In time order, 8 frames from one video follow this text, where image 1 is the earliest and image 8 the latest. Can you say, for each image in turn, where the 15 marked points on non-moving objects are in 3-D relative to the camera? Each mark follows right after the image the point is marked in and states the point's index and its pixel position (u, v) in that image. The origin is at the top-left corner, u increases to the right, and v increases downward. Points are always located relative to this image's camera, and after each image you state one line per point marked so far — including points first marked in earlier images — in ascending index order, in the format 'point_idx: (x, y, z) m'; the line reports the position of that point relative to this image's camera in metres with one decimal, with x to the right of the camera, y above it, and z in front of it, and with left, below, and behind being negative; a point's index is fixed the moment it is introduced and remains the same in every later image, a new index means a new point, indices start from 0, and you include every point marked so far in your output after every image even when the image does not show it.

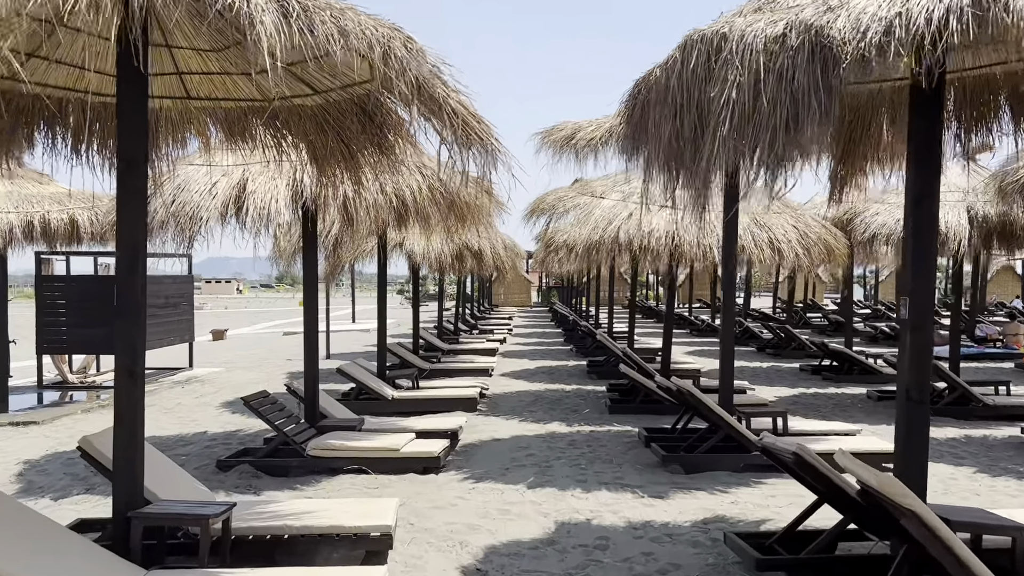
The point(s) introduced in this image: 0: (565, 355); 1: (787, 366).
0: (+0.9, -1.1, +14.2) m
1: (+4.1, -1.2, +13.0) m
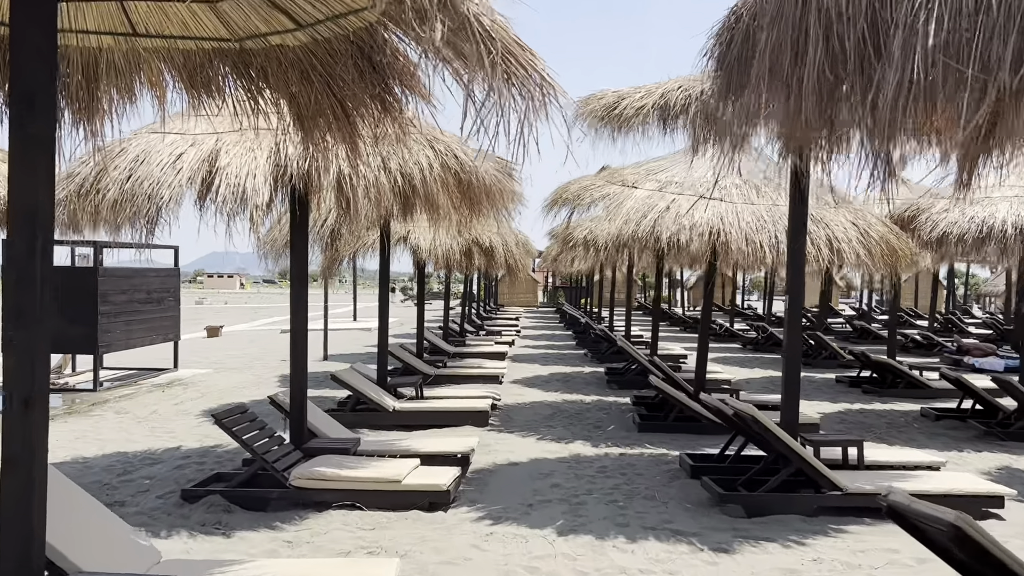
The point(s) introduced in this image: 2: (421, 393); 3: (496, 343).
0: (+1.0, -1.1, +13.2) m
1: (+4.3, -1.3, +12.0) m
2: (-0.9, -1.0, +8.4) m
3: (-0.3, -1.0, +15.2) m
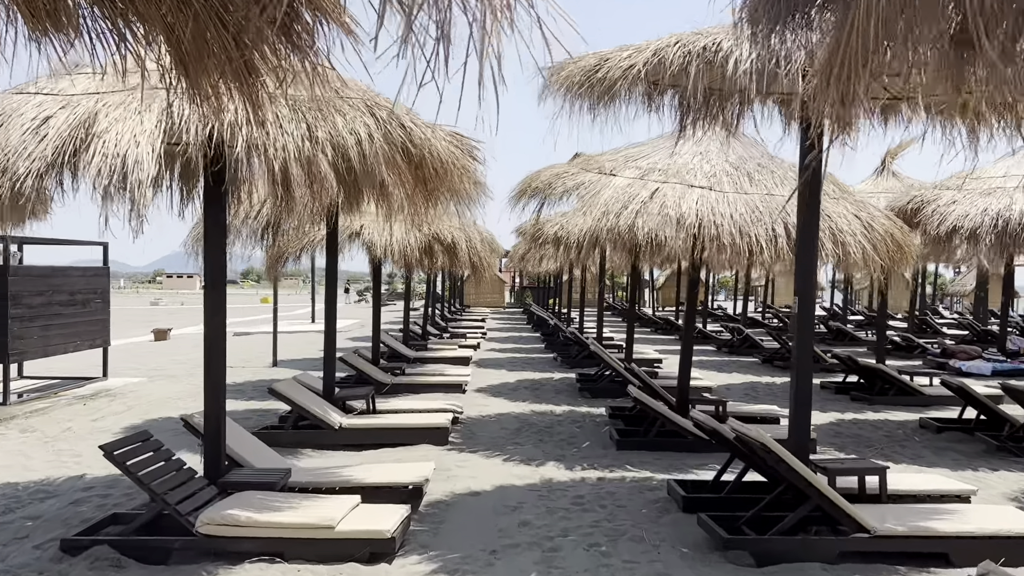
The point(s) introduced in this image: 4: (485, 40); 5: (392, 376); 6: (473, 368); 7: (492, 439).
0: (+0.5, -1.1, +12.4) m
1: (+3.8, -1.3, +11.3) m
2: (-1.2, -1.0, +7.5) m
3: (-0.9, -1.0, +14.3) m
4: (-0.1, +0.5, +1.9) m
5: (-1.4, -1.0, +9.8) m
6: (-0.6, -1.1, +12.0) m
7: (-0.2, -1.2, +7.1) m
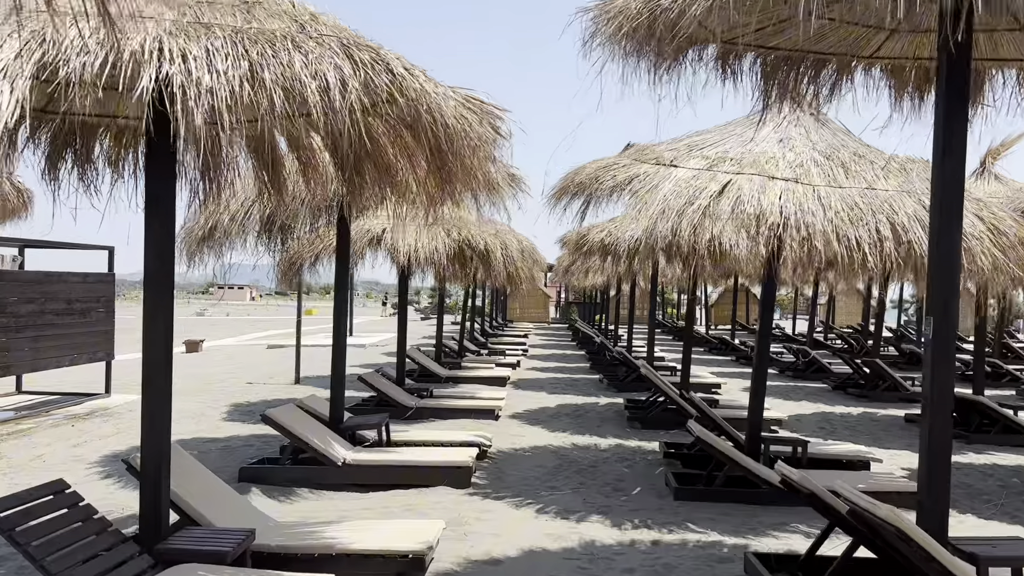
0: (+1.1, -1.3, +11.2) m
1: (+4.3, -1.5, +9.9) m
2: (-0.9, -1.1, +6.4) m
3: (-0.2, -1.2, +13.2) m
4: (-0.1, +0.5, +0.8) m
5: (-1.0, -1.1, +8.7) m
6: (0.0, -1.3, +10.9) m
7: (+0.1, -1.3, +6.0) m
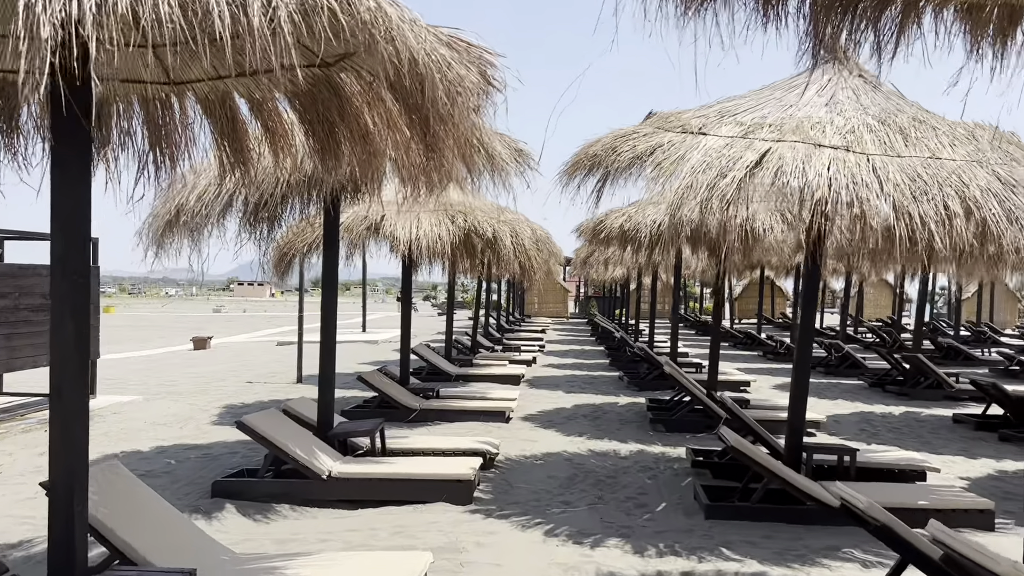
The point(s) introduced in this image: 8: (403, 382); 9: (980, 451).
0: (+1.2, -1.2, +10.5) m
1: (+4.5, -1.4, +9.2) m
2: (-0.9, -1.0, +5.8) m
3: (0.0, -1.1, +12.5) m
4: (-0.2, +0.6, +0.1) m
5: (-0.8, -1.1, +8.1) m
6: (+0.1, -1.2, +10.2) m
7: (+0.1, -1.3, +5.3) m
8: (-1.1, -1.0, +8.6) m
9: (+3.9, -1.4, +7.2) m
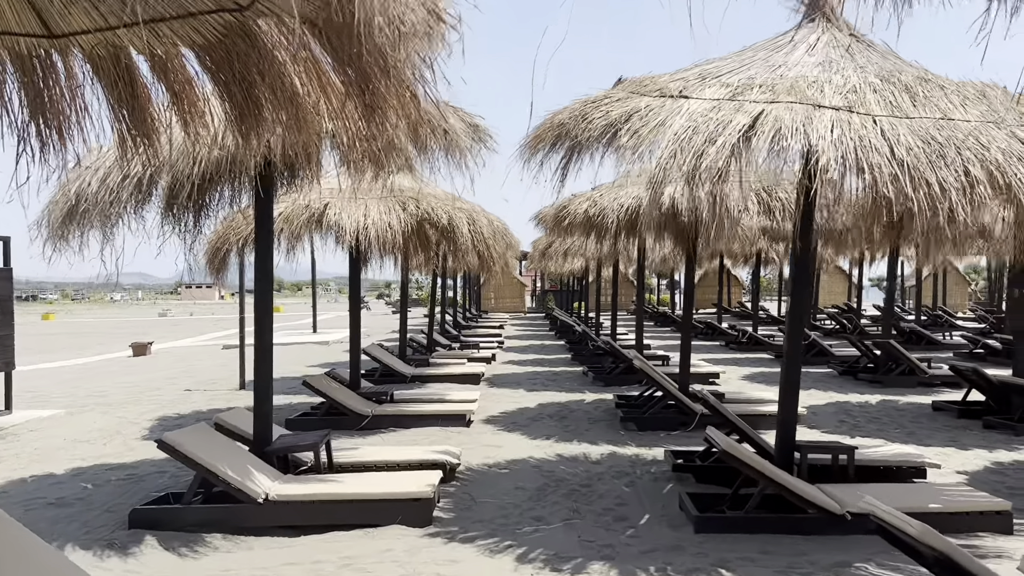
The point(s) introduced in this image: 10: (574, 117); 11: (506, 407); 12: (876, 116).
0: (+0.8, -1.1, +10.0) m
1: (+4.1, -1.2, +8.8) m
2: (-1.1, -1.0, +5.1) m
3: (-0.6, -1.0, +11.9) m
4: (-0.1, +0.6, -0.5) m
5: (-1.2, -1.0, +7.4) m
6: (-0.3, -1.1, +9.6) m
7: (-0.1, -1.2, +4.7) m
8: (-1.5, -0.9, +8.0) m
9: (+3.6, -1.2, +6.8) m
10: (+0.3, +0.9, +4.7) m
11: (-0.1, -1.2, +8.3) m
12: (+1.6, +0.8, +3.7) m
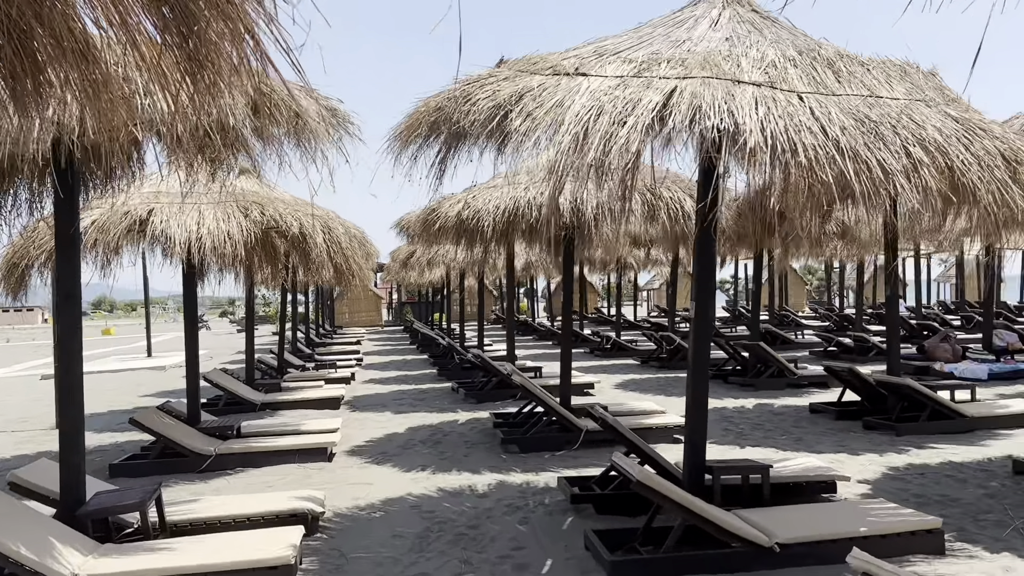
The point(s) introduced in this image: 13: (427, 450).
0: (-0.7, -1.2, +9.3) m
1: (+2.7, -1.2, +8.7) m
2: (-1.7, -1.1, +4.2) m
3: (-2.4, -1.2, +10.9) m
4: (+0.2, +0.6, -1.2) m
5: (-2.2, -1.2, +6.4) m
6: (-1.7, -1.3, +8.7) m
7: (-0.6, -1.3, +3.9) m
8: (-2.6, -1.1, +6.9) m
9: (+2.7, -1.2, +6.6) m
10: (-0.3, +0.9, +4.0) m
11: (-1.2, -1.3, +7.4) m
12: (+1.1, +0.7, +3.3) m
13: (-0.7, -1.3, +6.7) m
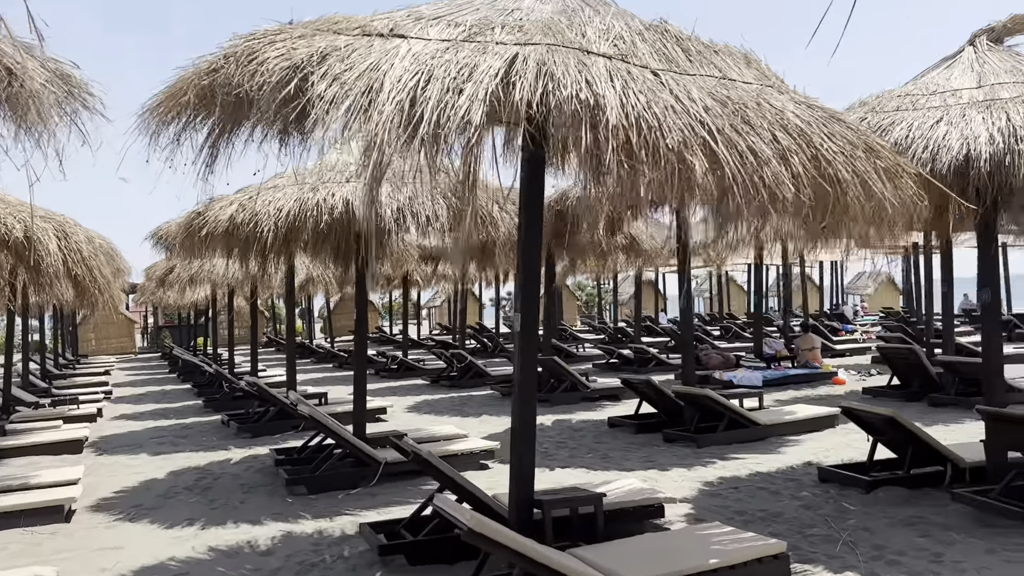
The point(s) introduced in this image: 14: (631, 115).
0: (-2.8, -1.4, +8.1) m
1: (+0.7, -1.3, +8.4) m
2: (-2.4, -1.2, +2.9) m
3: (-4.9, -1.4, +9.3) m
4: (+0.7, +0.7, -1.7) m
5: (-3.5, -1.3, +5.0) m
6: (-3.6, -1.5, +7.3) m
7: (-1.3, -1.3, +3.0) m
8: (-4.0, -1.2, +5.4) m
9: (+1.1, -1.3, +6.4) m
10: (-1.0, +0.8, +3.2) m
11: (-2.8, -1.4, +6.2) m
12: (+0.5, +0.7, +2.9) m
13: (-2.1, -1.4, +5.6) m
14: (+0.3, +0.5, +2.6) m
